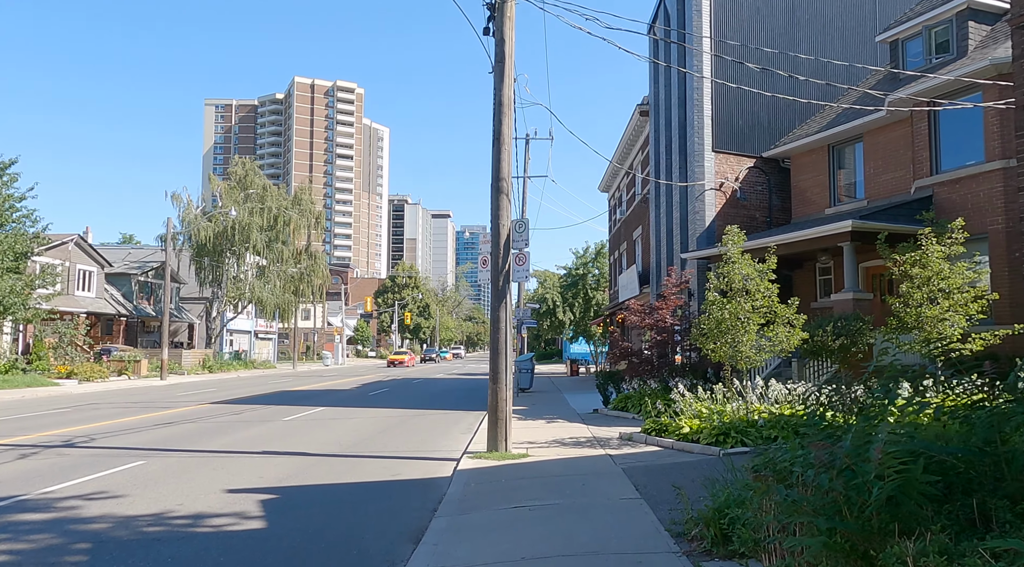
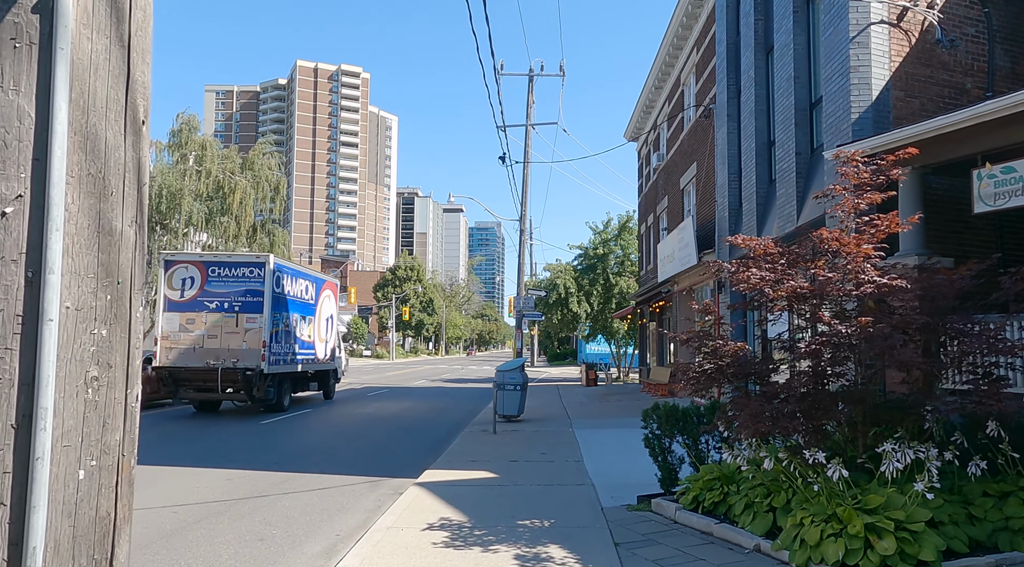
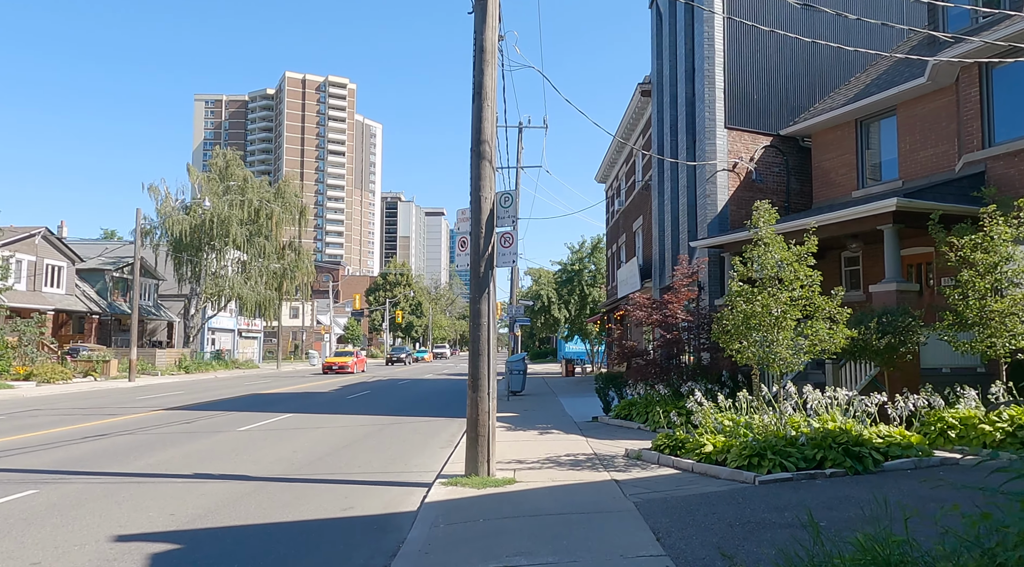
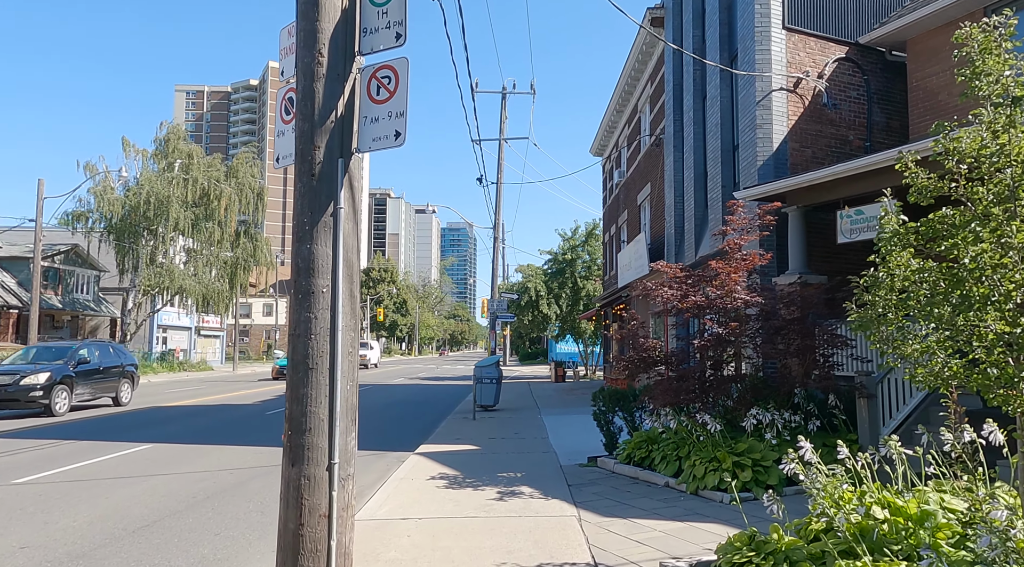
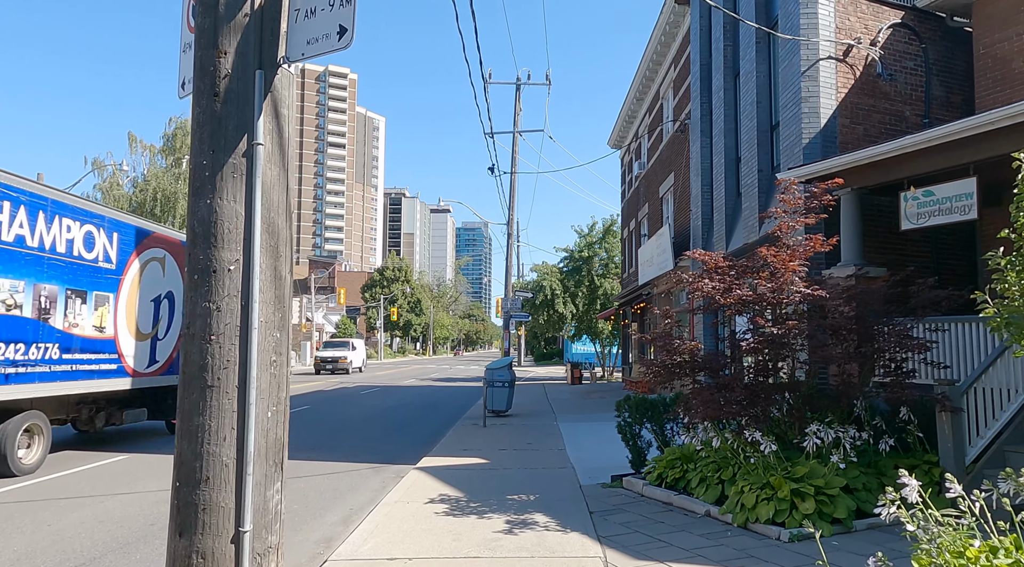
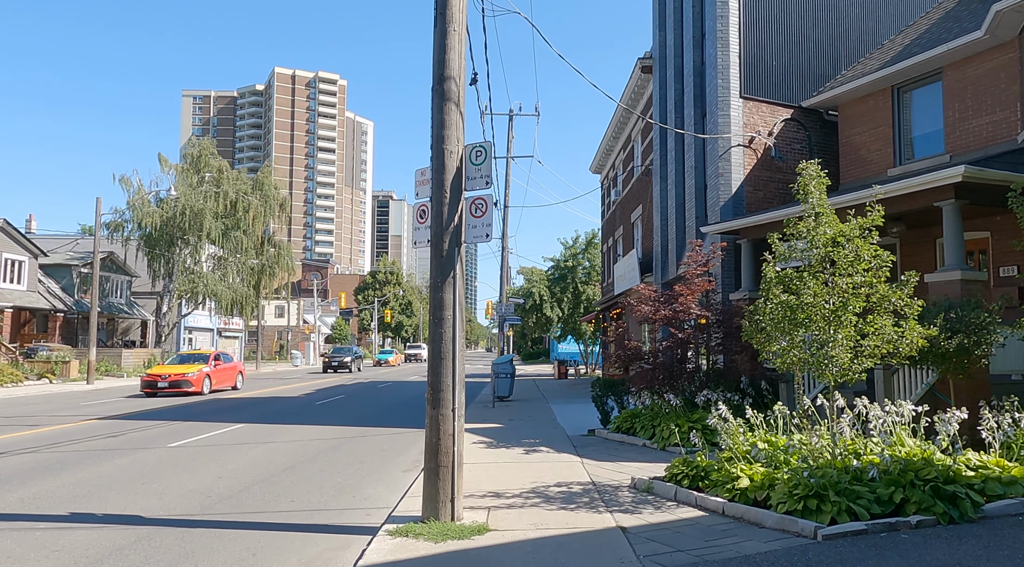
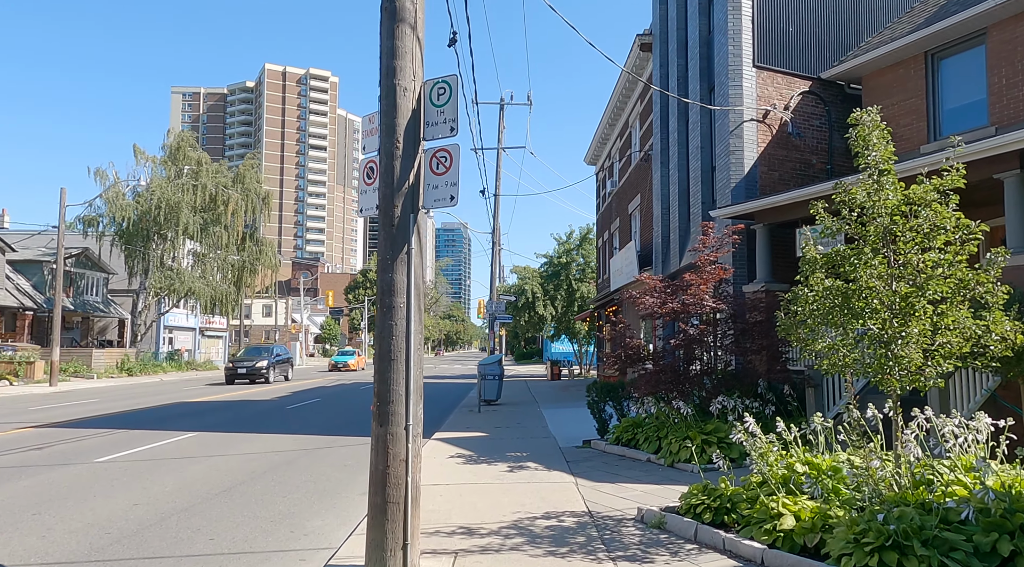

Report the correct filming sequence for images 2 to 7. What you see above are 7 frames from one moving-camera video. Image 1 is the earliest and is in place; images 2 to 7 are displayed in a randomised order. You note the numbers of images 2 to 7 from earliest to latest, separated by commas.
3, 6, 7, 4, 5, 2
